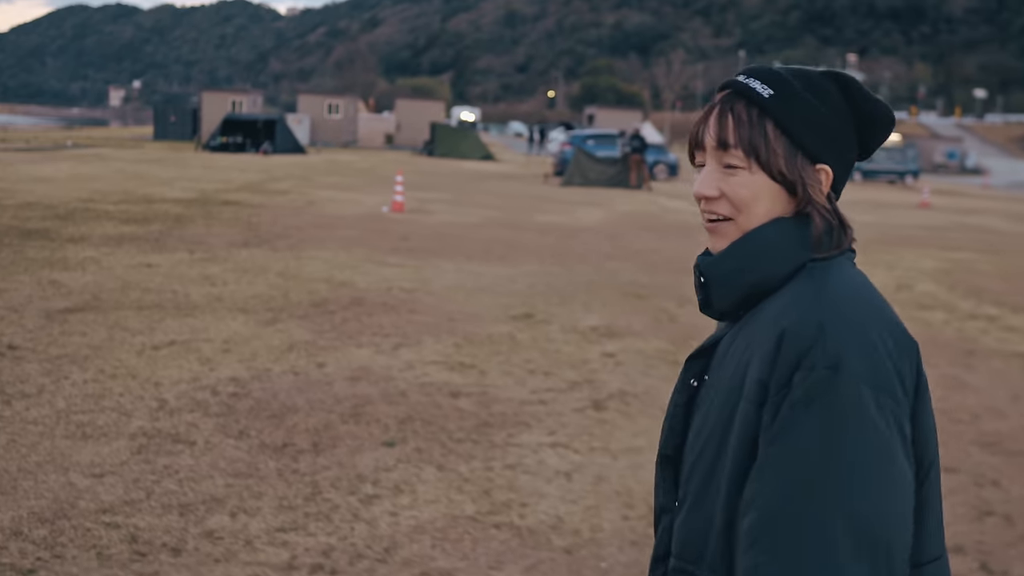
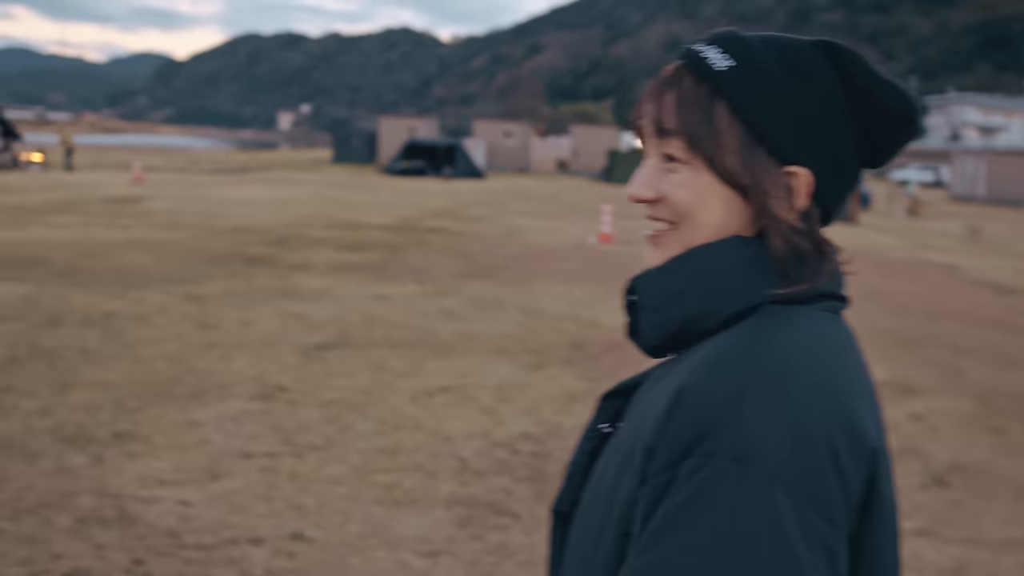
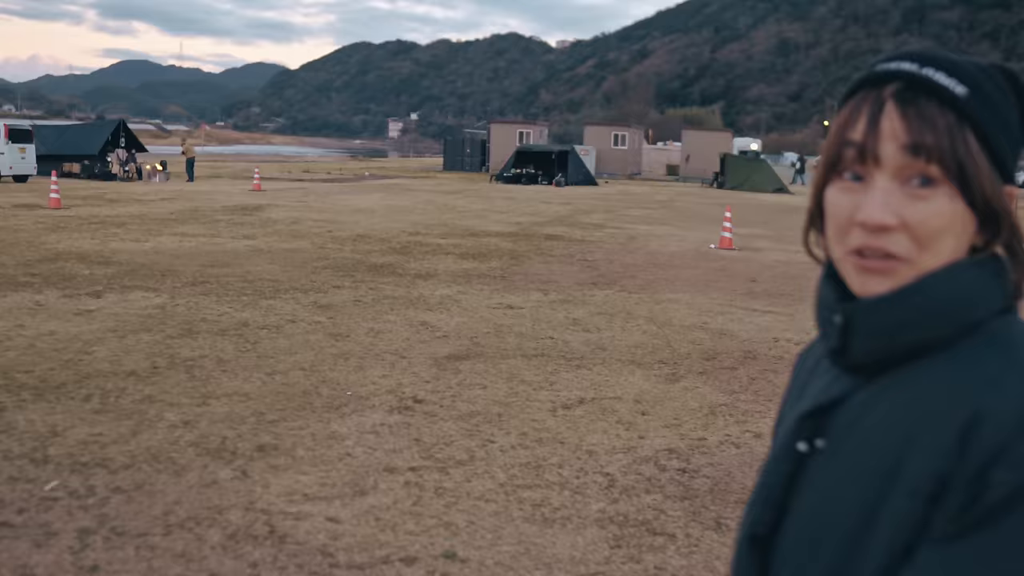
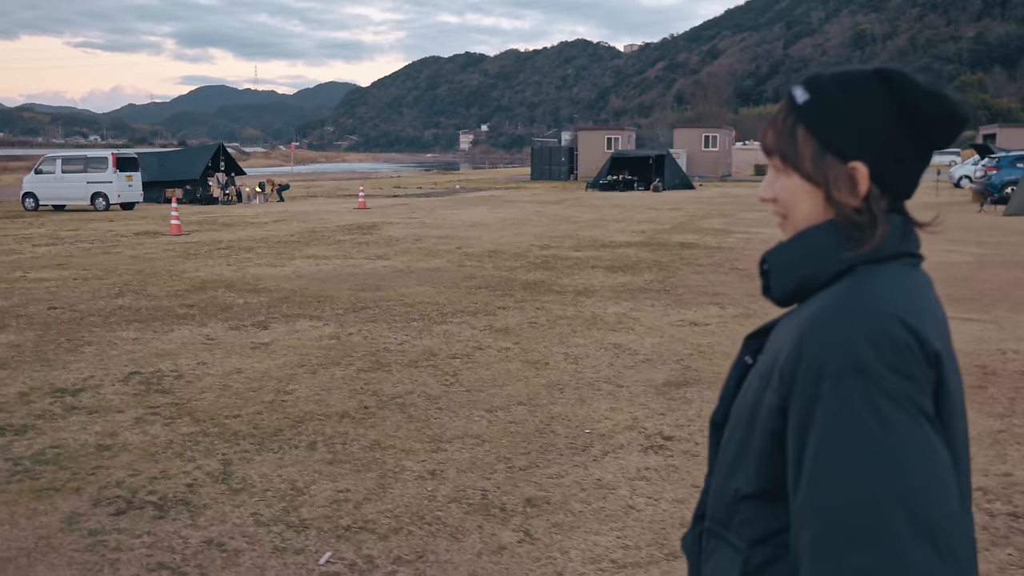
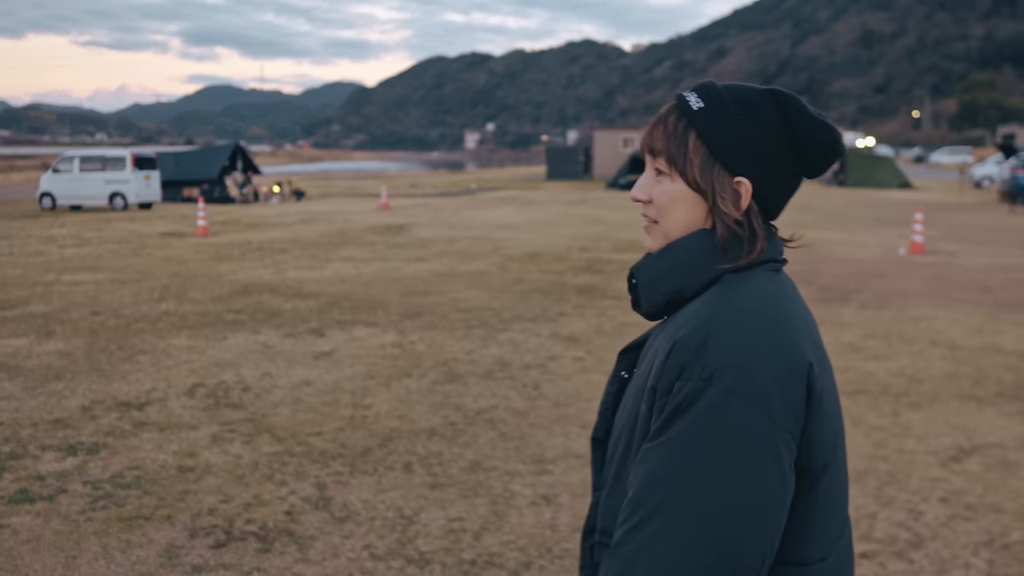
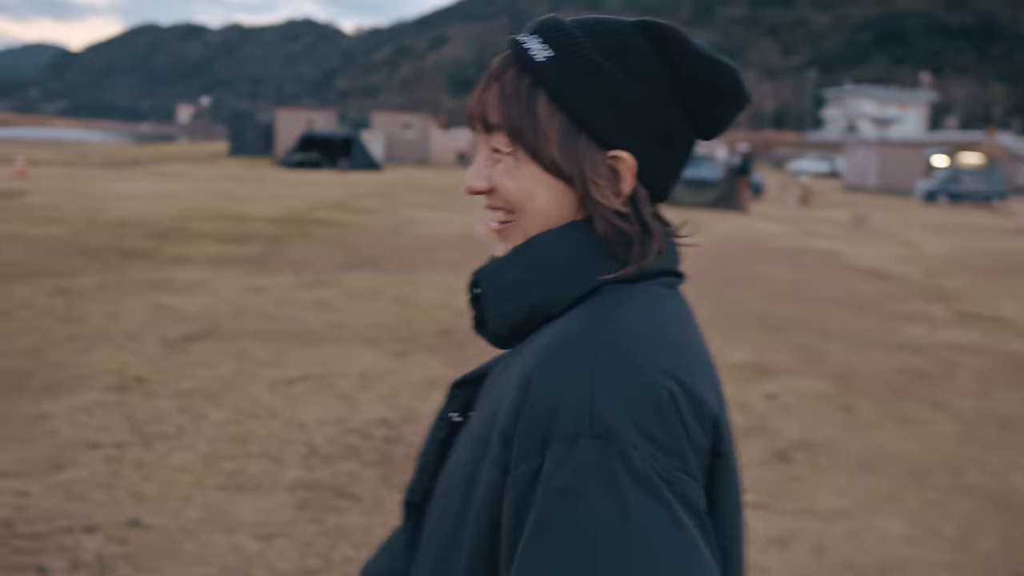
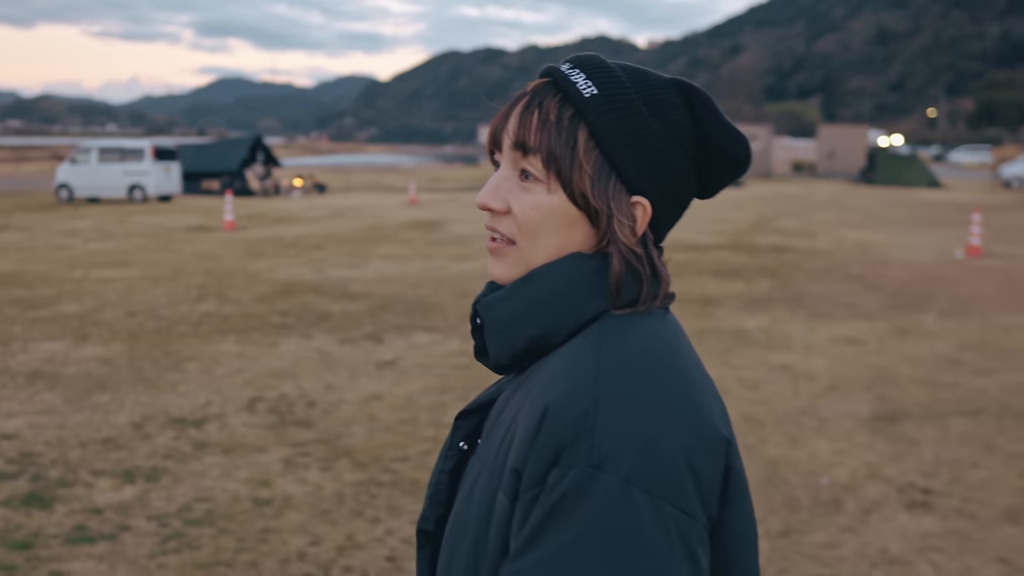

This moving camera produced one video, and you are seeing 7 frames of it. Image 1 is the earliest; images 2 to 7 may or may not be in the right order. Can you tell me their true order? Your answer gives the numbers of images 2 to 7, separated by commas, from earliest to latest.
6, 2, 3, 4, 5, 7
